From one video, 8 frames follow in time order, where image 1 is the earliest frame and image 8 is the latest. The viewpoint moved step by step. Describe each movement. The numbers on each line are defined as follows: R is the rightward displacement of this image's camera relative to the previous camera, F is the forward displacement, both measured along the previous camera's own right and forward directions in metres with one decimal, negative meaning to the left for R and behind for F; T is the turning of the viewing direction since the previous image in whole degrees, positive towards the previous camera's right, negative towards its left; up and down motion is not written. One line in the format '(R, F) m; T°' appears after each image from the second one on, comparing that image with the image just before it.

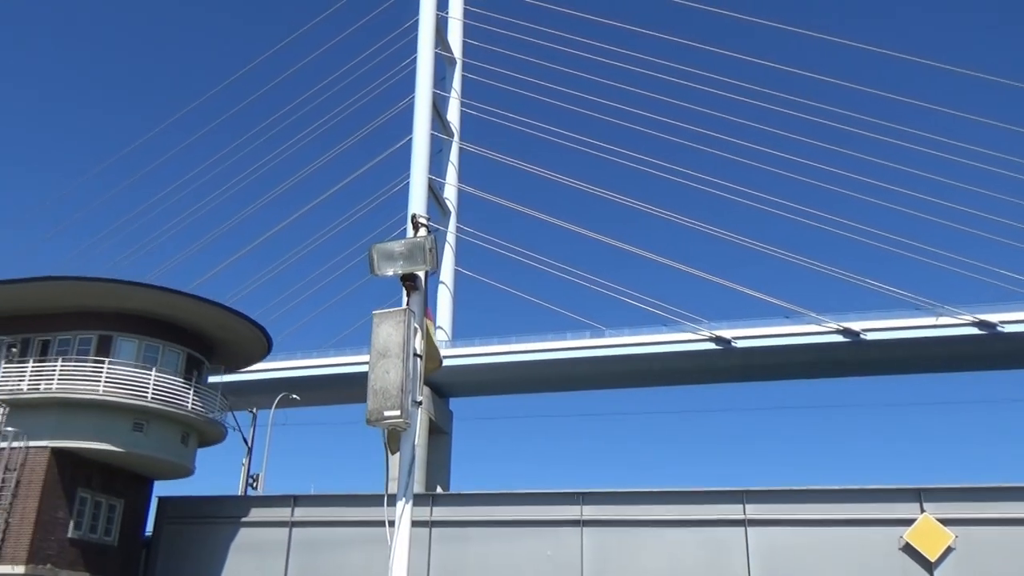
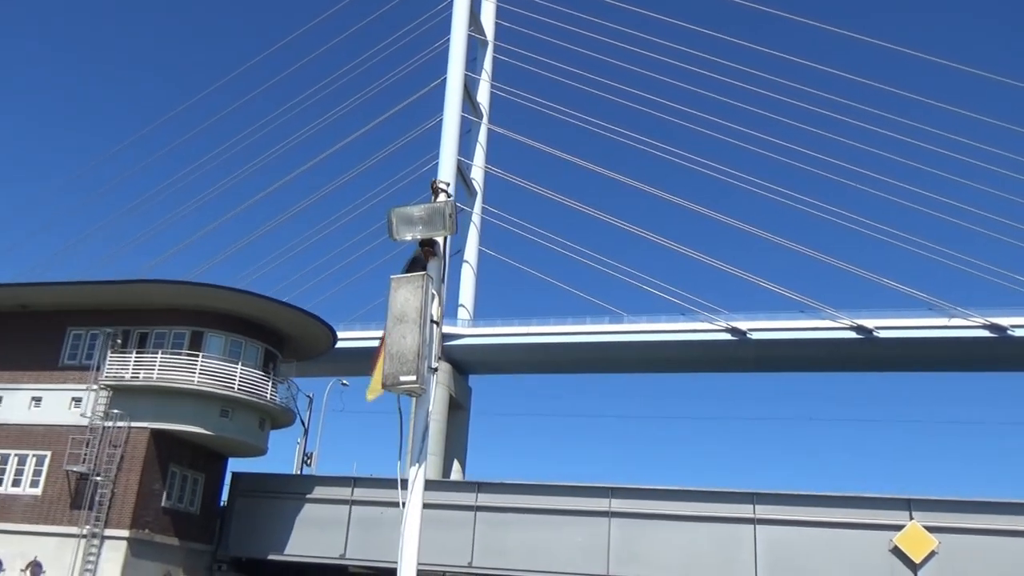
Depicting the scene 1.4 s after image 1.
(-0.9, -3.1) m; -1°
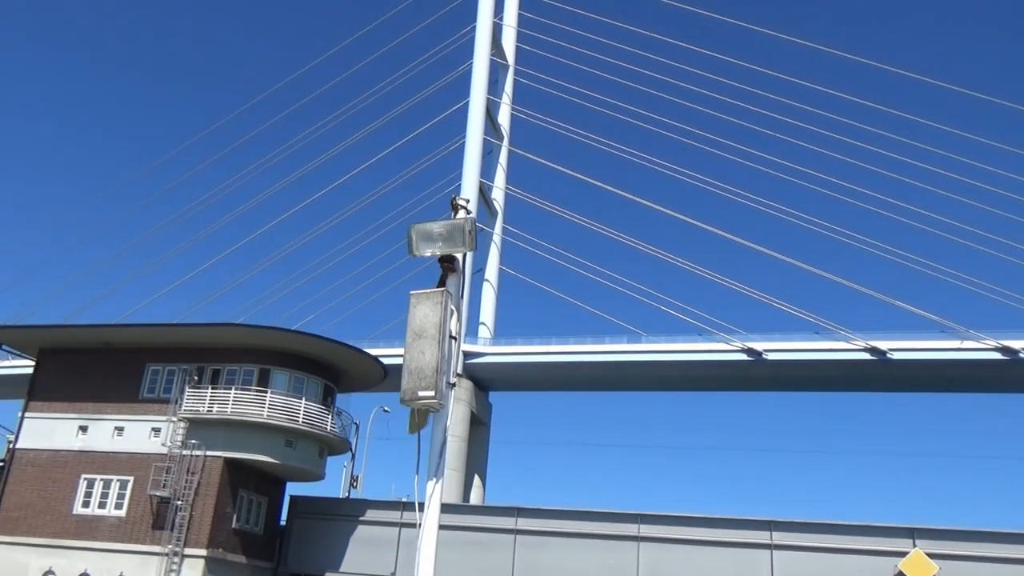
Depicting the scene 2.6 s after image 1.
(-0.8, -2.8) m; -1°
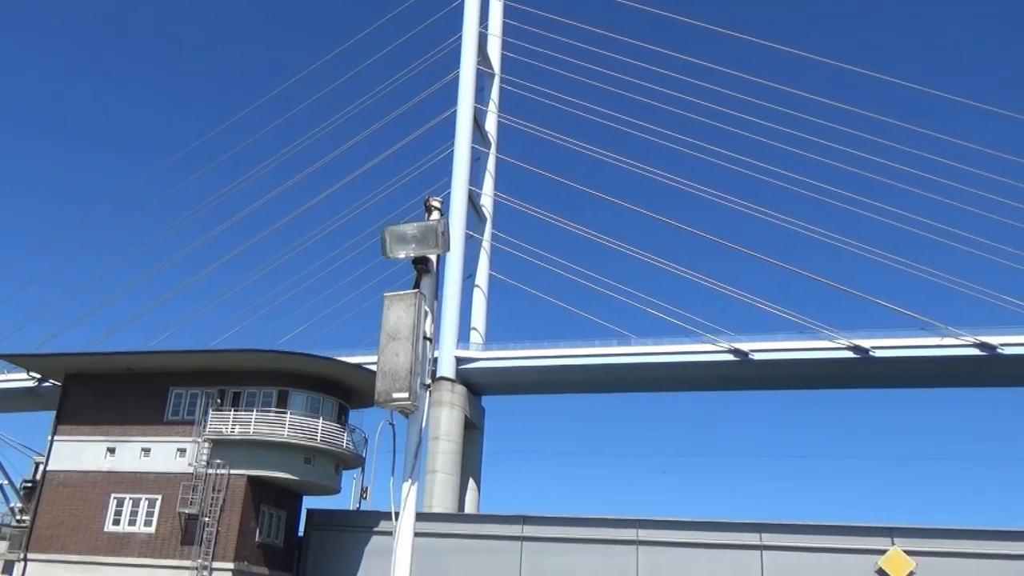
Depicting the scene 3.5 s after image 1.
(-0.5, -2.0) m; +1°
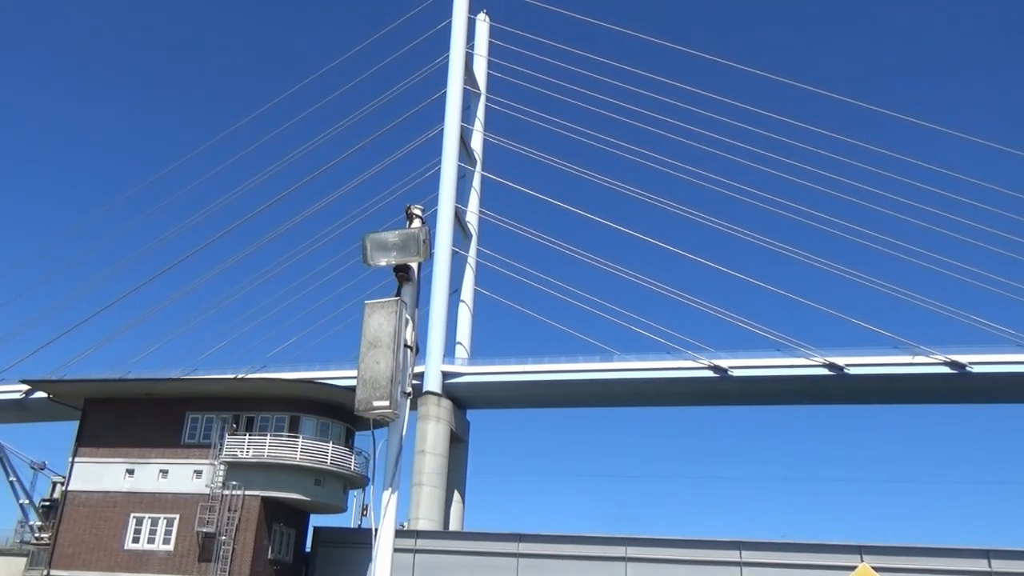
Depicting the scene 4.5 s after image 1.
(-0.7, -2.3) m; +1°
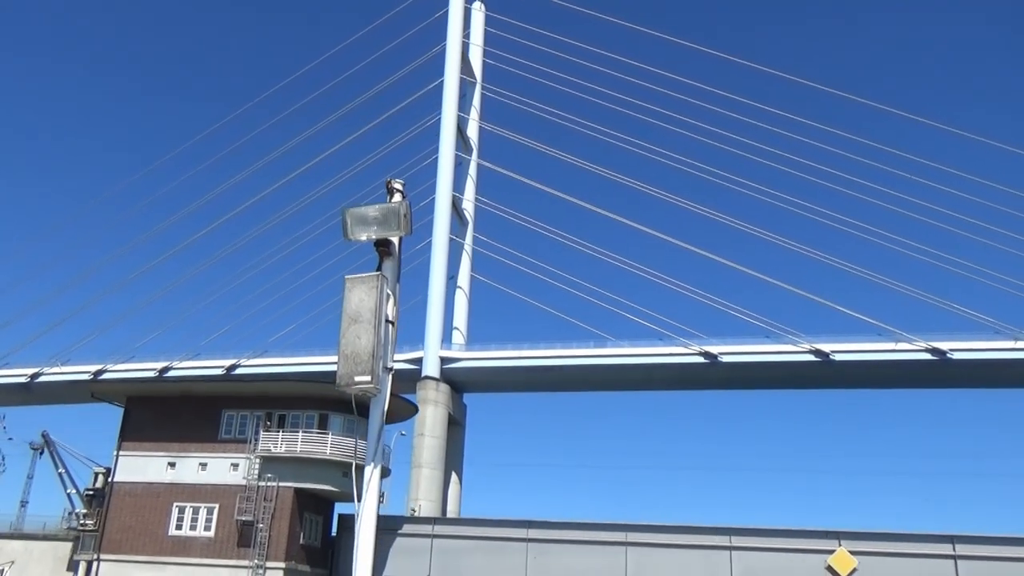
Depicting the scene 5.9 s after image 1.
(-0.8, -3.1) m; +1°
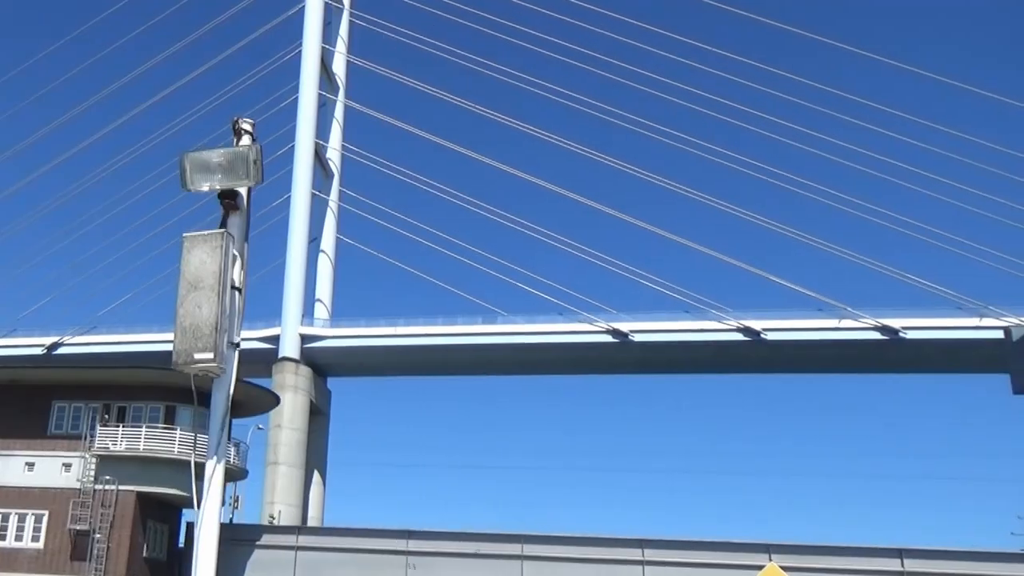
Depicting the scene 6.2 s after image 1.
(+3.2, +5.4) m; +1°
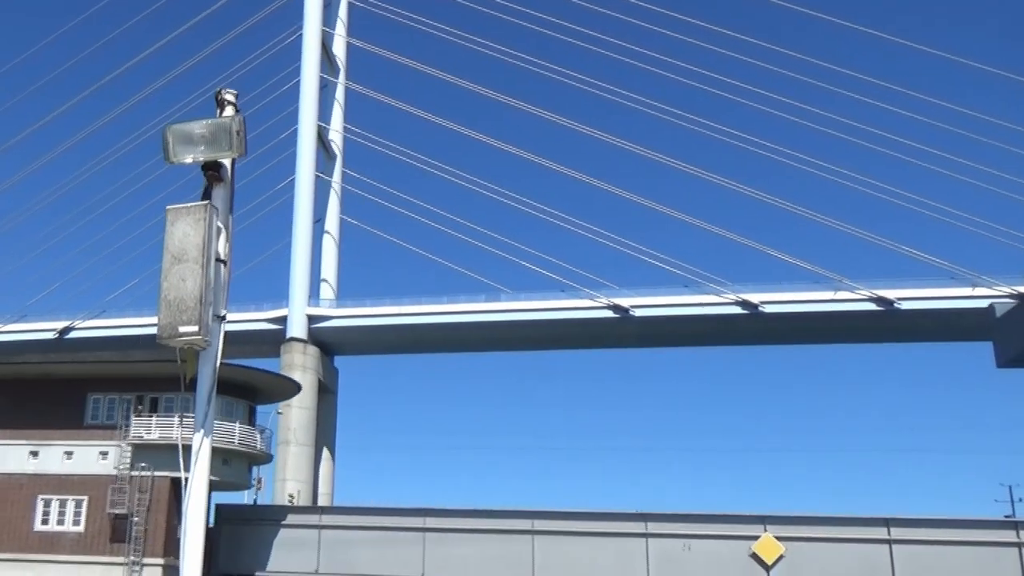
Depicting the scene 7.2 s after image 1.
(-0.3, -1.9) m; 0°
